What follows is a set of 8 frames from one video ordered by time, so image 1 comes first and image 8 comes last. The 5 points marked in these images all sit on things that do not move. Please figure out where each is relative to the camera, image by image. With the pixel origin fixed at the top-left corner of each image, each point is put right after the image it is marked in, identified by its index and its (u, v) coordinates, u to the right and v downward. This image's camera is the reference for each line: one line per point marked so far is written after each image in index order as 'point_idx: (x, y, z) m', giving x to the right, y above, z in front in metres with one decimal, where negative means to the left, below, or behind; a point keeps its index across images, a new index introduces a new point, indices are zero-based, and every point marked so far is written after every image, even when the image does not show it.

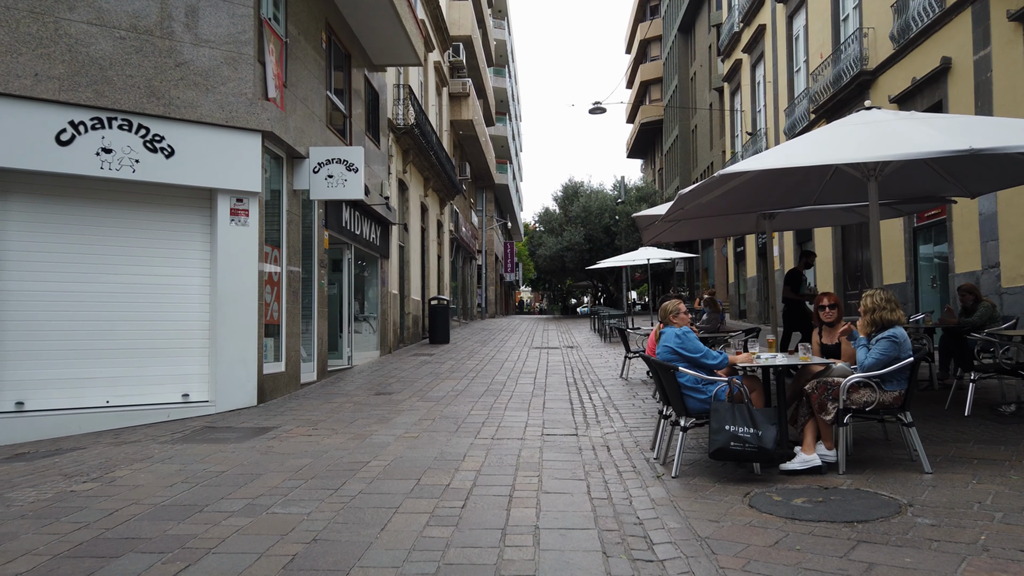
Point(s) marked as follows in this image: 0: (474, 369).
0: (-0.7, -1.5, +13.8) m
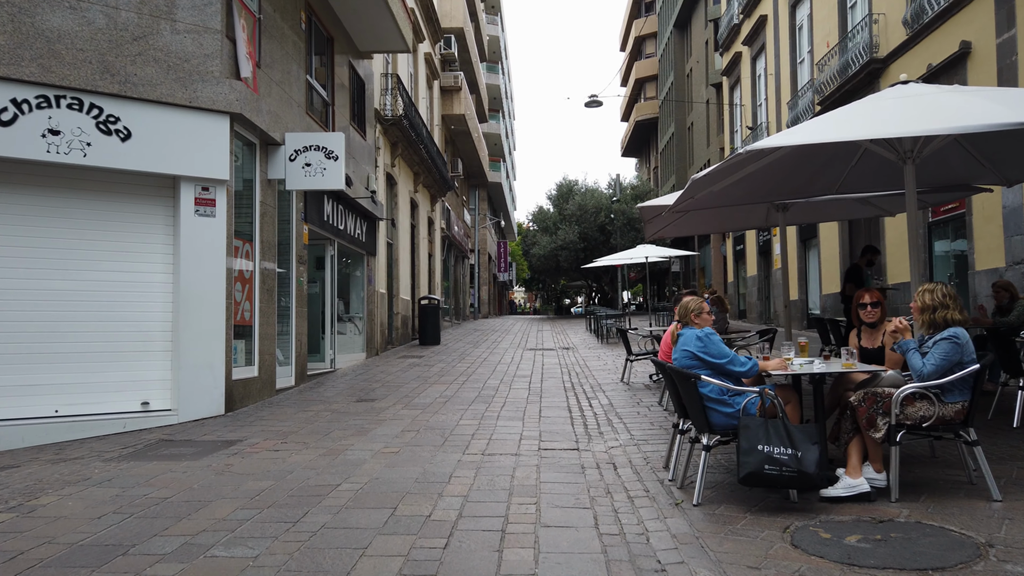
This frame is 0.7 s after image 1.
0: (-0.8, -1.5, +13.0) m
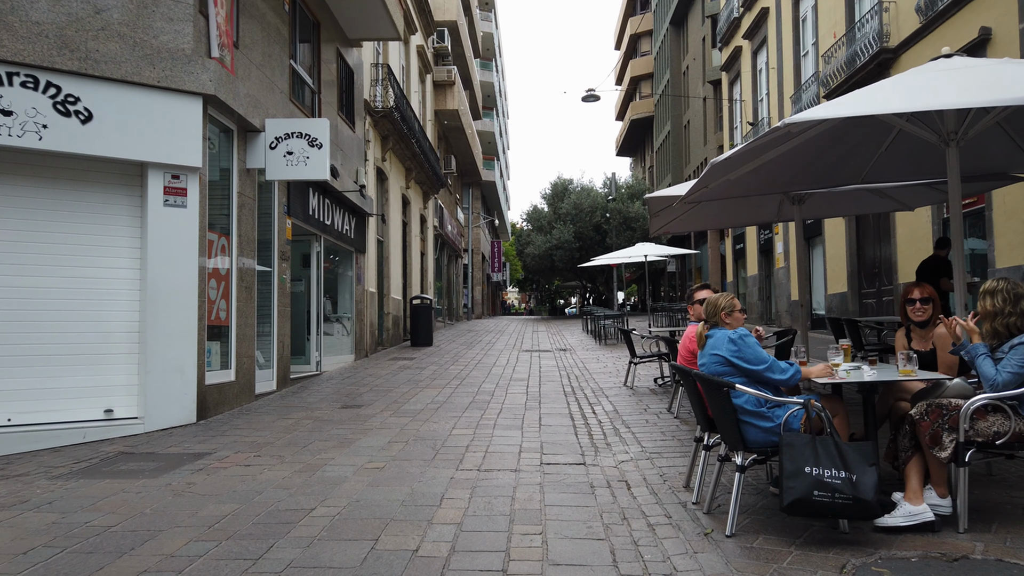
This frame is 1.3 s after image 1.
0: (-0.9, -1.4, +12.3) m
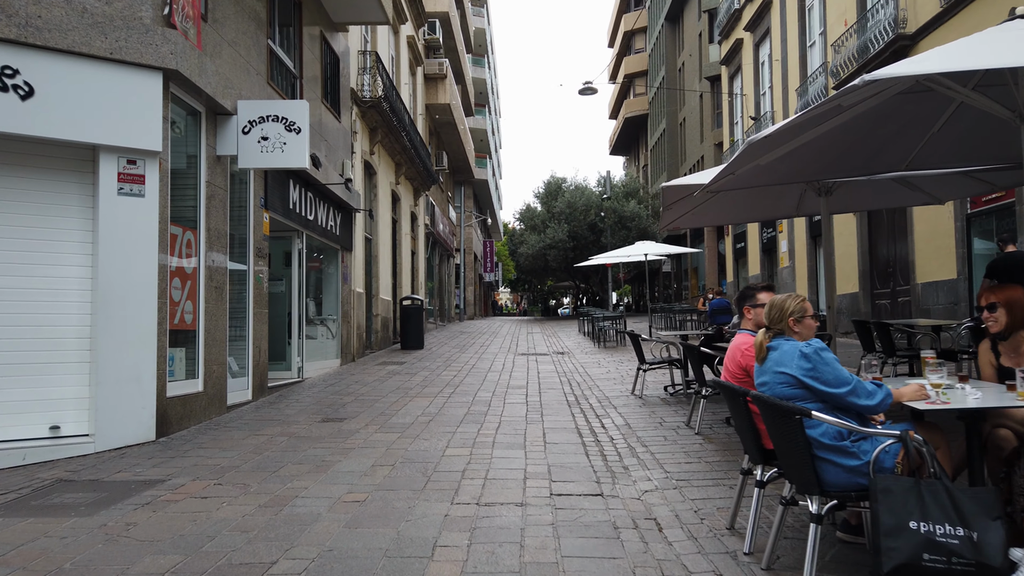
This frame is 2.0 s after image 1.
0: (-0.9, -1.4, +11.4) m
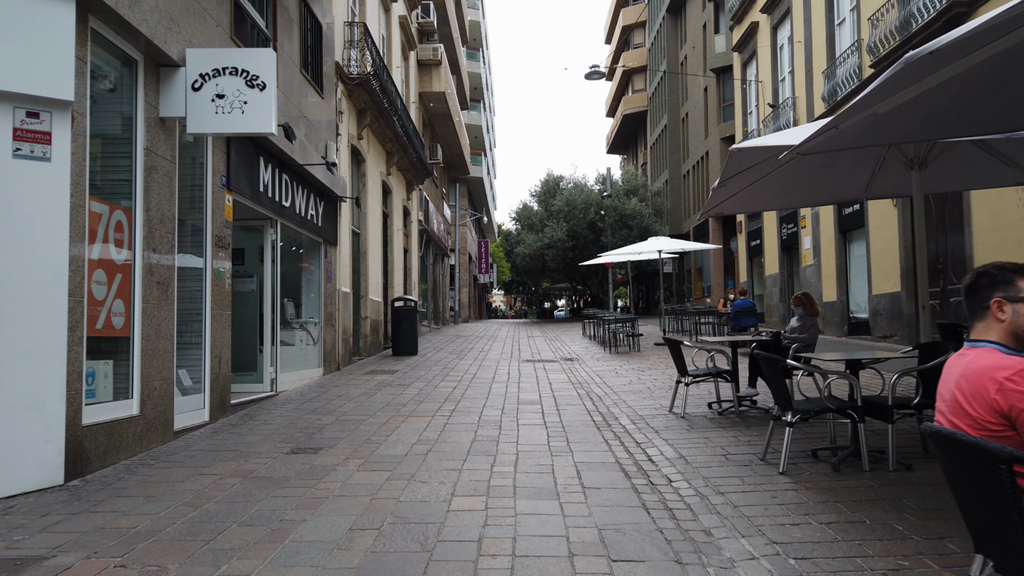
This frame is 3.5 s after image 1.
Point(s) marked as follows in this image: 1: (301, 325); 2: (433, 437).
0: (-0.8, -1.4, +9.7) m
1: (-3.3, -0.6, +11.7) m
2: (-0.7, -1.4, +6.9) m
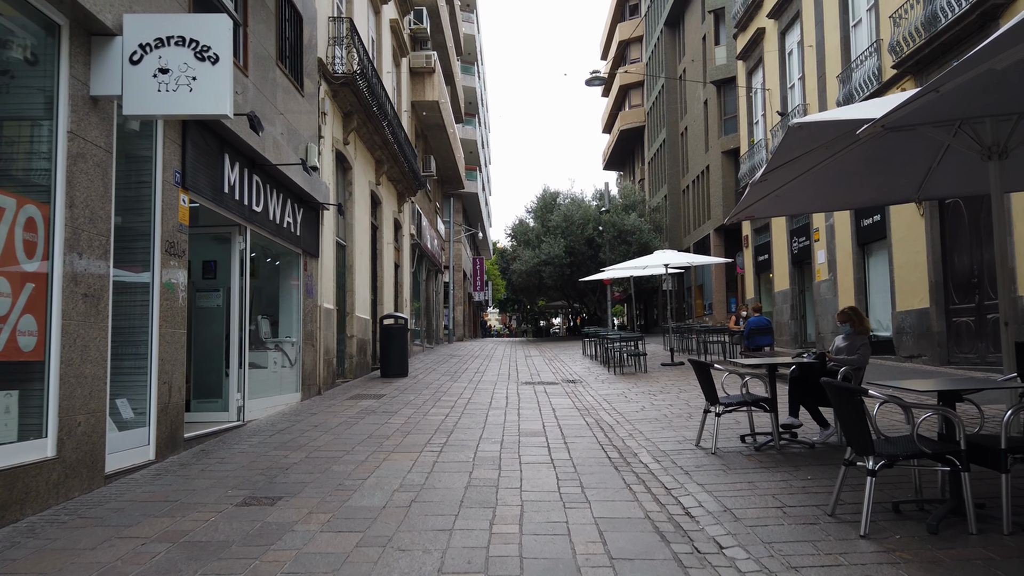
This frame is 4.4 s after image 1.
0: (-0.8, -1.6, +8.5) m
1: (-3.4, -0.8, +10.5) m
2: (-0.7, -1.5, +5.8) m
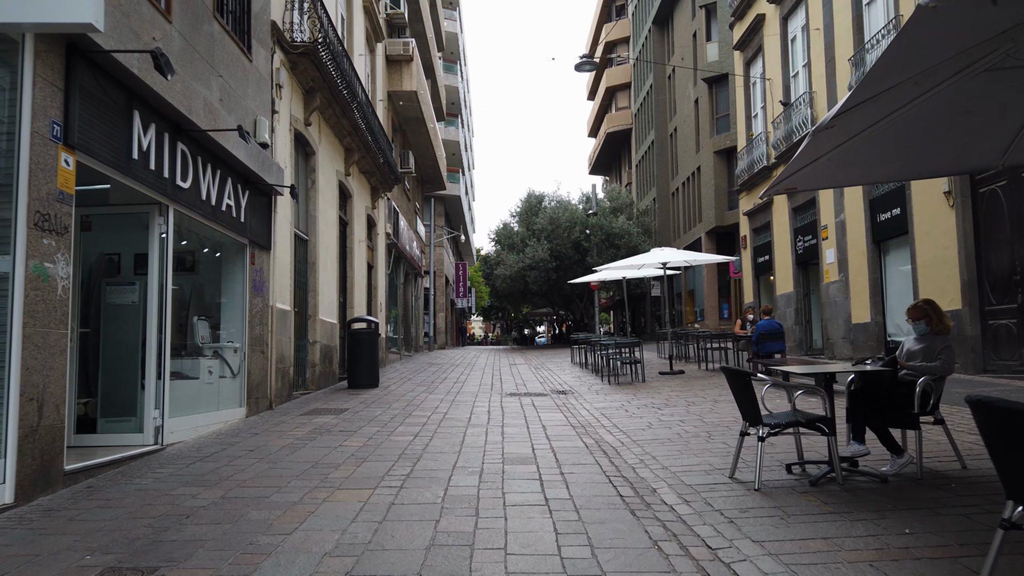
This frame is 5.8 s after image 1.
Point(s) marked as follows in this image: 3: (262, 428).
0: (-1.0, -1.5, +6.9) m
1: (-3.6, -0.7, +8.8) m
2: (-0.8, -1.4, +4.1) m
3: (-2.9, -1.6, +8.6) m
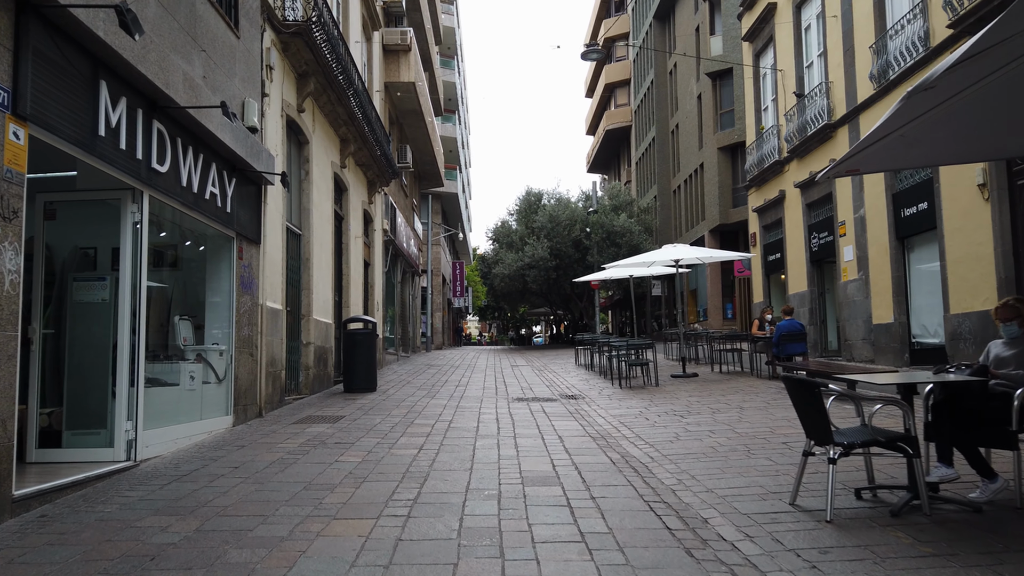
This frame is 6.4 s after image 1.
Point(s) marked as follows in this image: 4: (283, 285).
0: (-0.8, -1.5, +6.1) m
1: (-3.4, -0.7, +8.0) m
2: (-0.7, -1.4, +3.4) m
3: (-2.8, -1.6, +7.8) m
4: (-3.3, +0.1, +10.8) m
